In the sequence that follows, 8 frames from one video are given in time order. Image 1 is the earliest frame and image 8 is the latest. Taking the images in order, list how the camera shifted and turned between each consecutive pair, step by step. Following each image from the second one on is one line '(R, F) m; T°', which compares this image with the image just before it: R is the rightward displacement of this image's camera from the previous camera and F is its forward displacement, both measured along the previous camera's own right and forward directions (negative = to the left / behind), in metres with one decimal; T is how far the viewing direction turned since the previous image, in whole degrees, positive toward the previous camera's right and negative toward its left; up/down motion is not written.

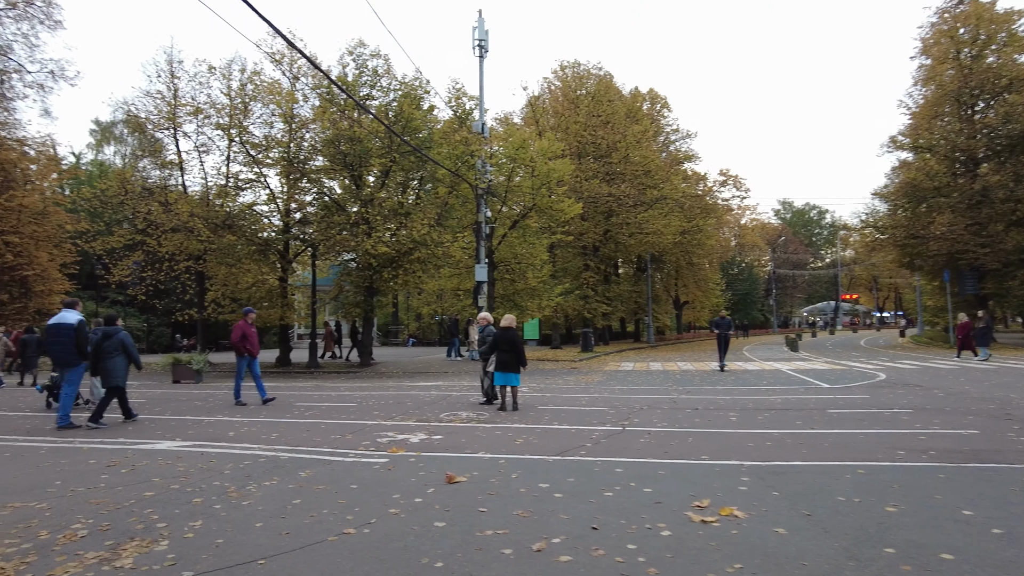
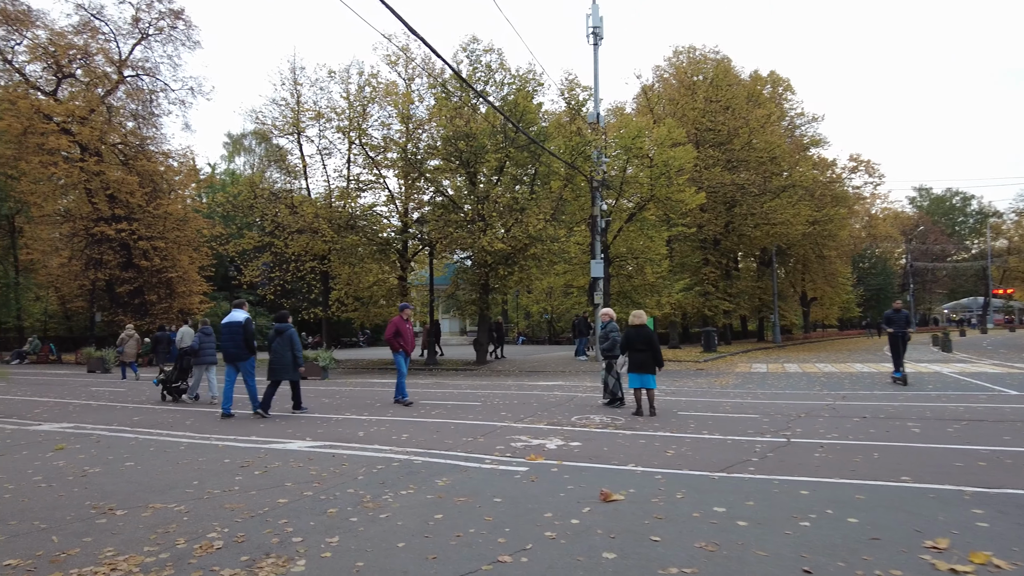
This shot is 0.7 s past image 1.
(-0.4, +0.7) m; -9°
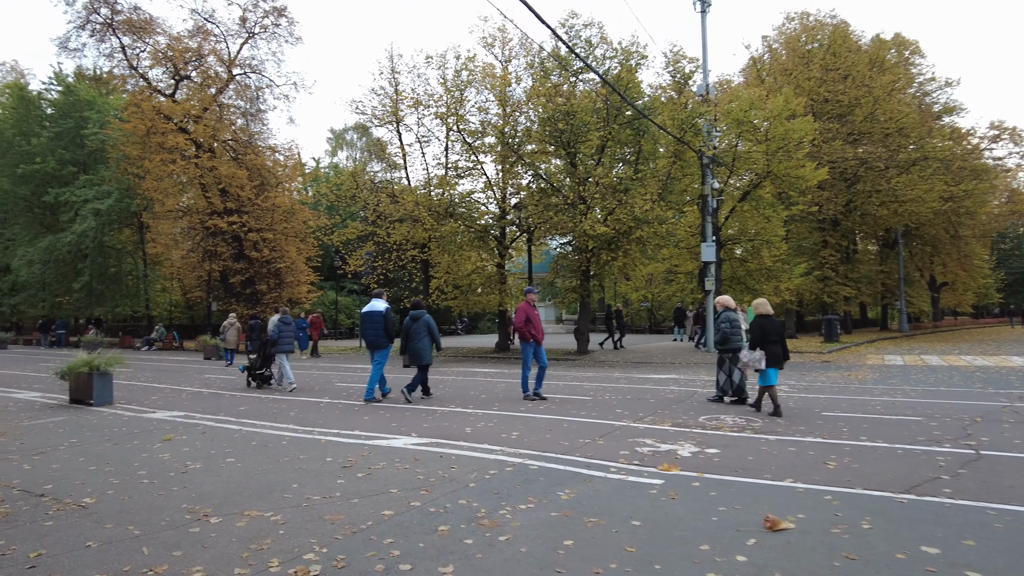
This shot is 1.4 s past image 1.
(-0.3, +0.8) m; -8°
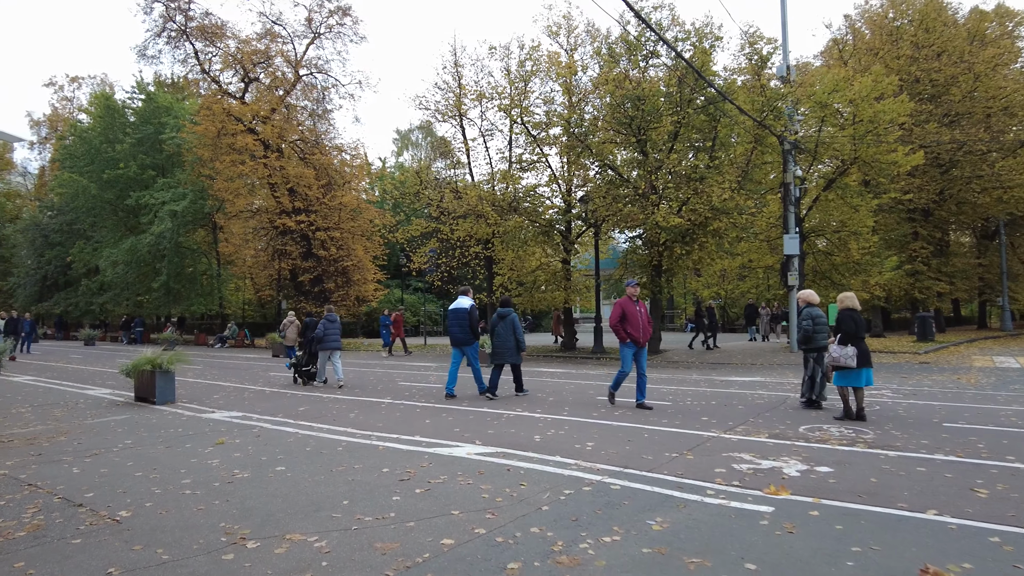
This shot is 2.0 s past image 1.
(-0.1, +0.7) m; -6°
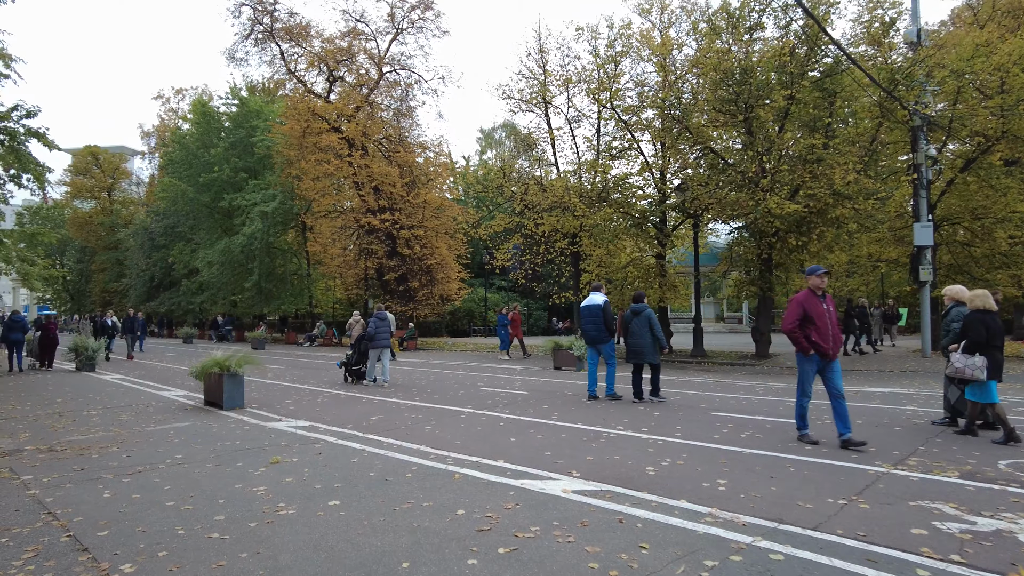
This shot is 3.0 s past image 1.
(-0.2, +1.3) m; -7°
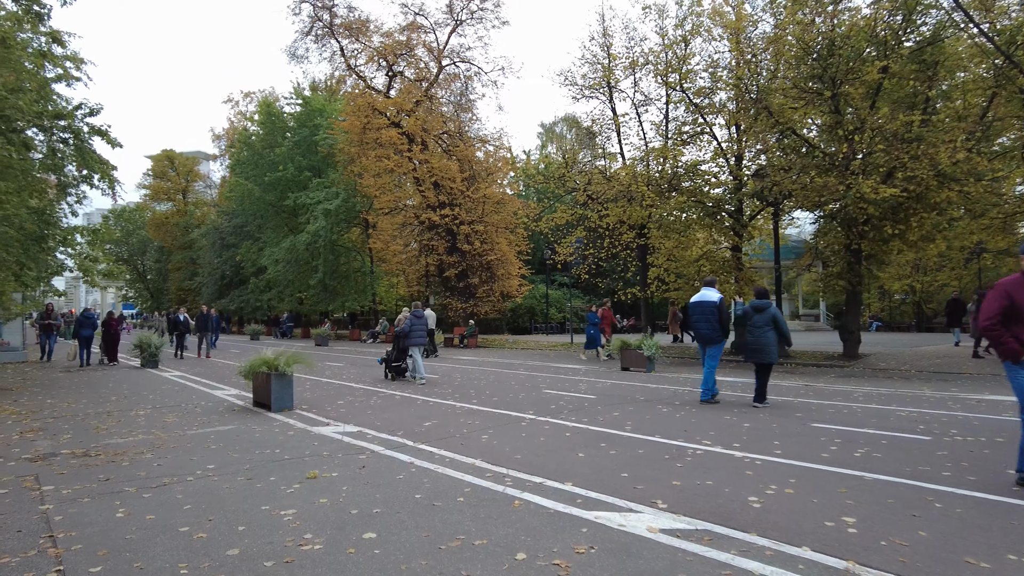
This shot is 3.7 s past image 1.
(-0.1, +0.9) m; -5°
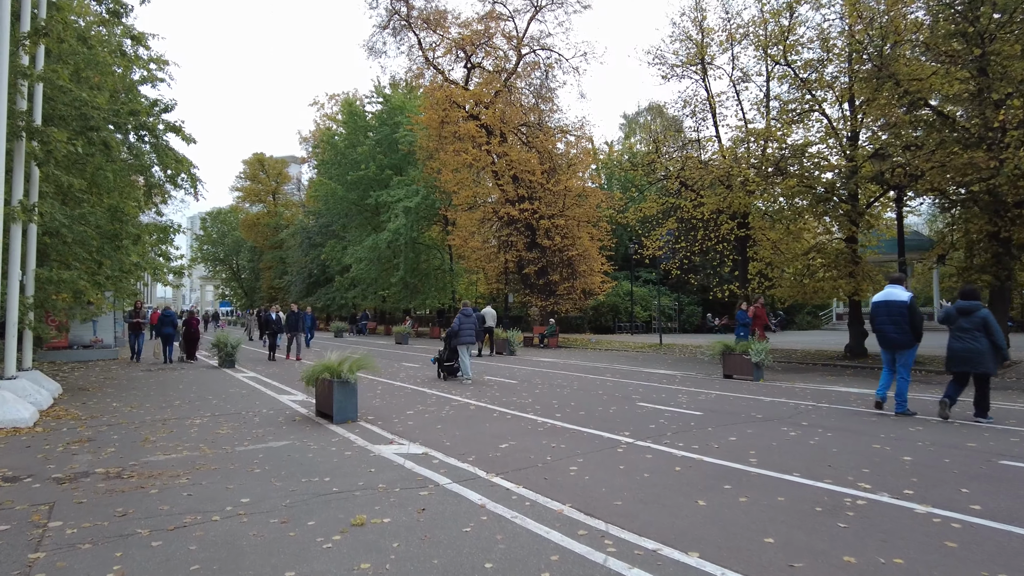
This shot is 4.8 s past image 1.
(-0.1, +1.3) m; -7°
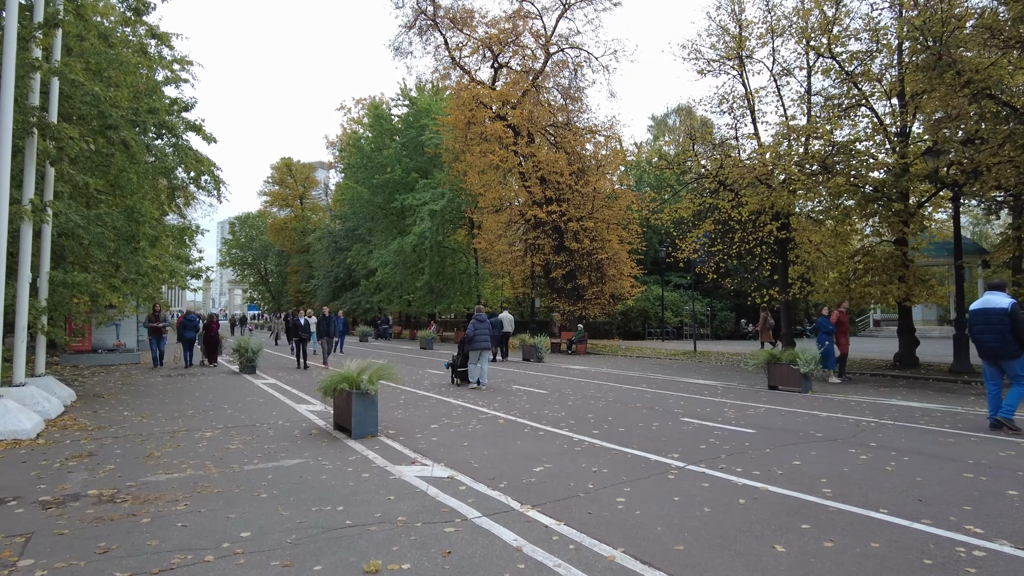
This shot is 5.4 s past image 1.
(-0.1, +0.7) m; -2°
